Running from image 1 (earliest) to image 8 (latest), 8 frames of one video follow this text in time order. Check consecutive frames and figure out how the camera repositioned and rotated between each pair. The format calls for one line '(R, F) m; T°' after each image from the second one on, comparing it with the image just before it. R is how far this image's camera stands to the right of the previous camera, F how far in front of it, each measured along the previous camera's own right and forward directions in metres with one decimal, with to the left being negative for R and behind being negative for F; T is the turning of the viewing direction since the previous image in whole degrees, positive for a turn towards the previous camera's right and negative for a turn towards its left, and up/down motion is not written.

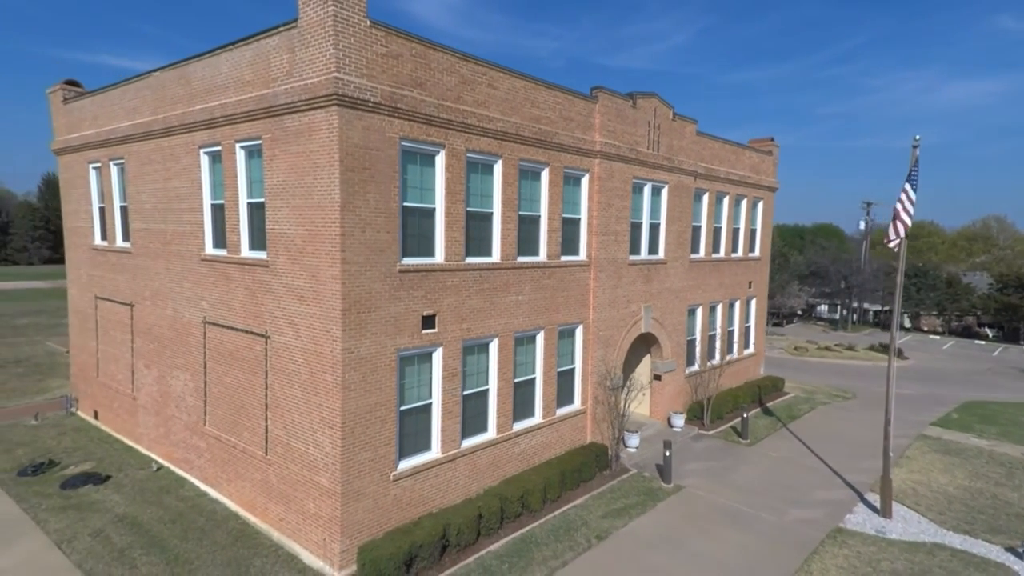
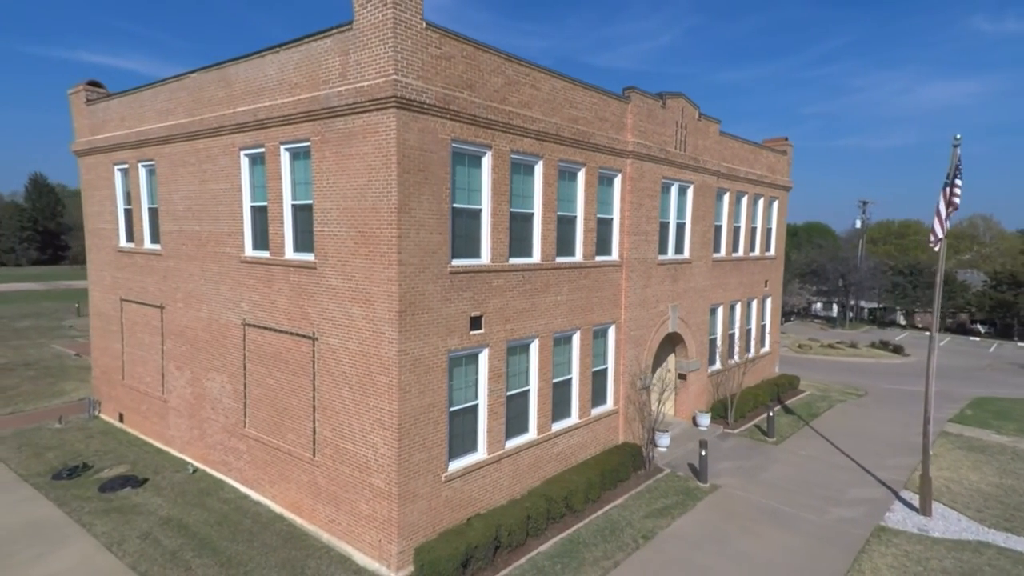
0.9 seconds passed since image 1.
(-0.9, 0.0) m; 0°
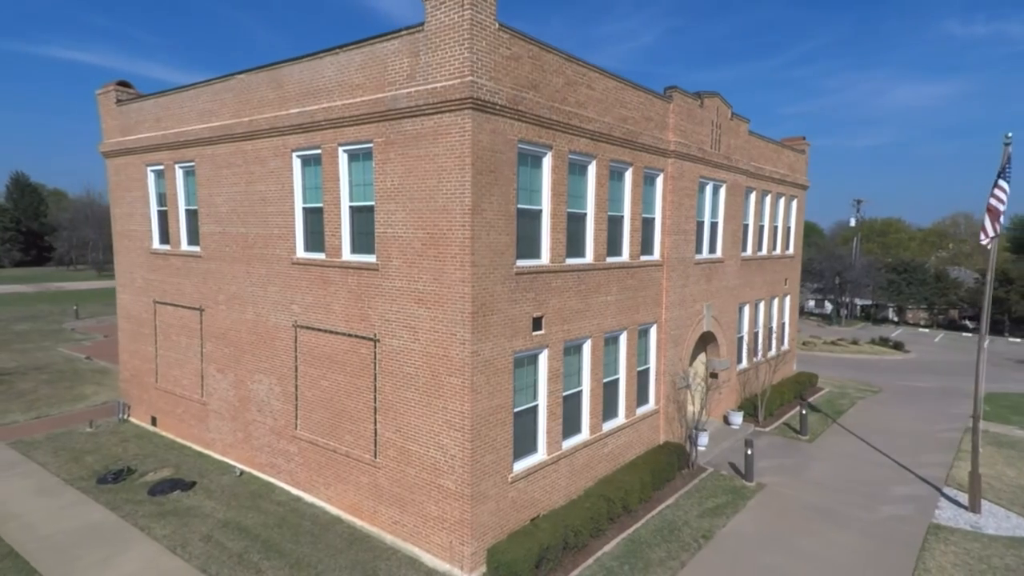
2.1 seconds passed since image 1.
(-1.1, 0.0) m; 0°
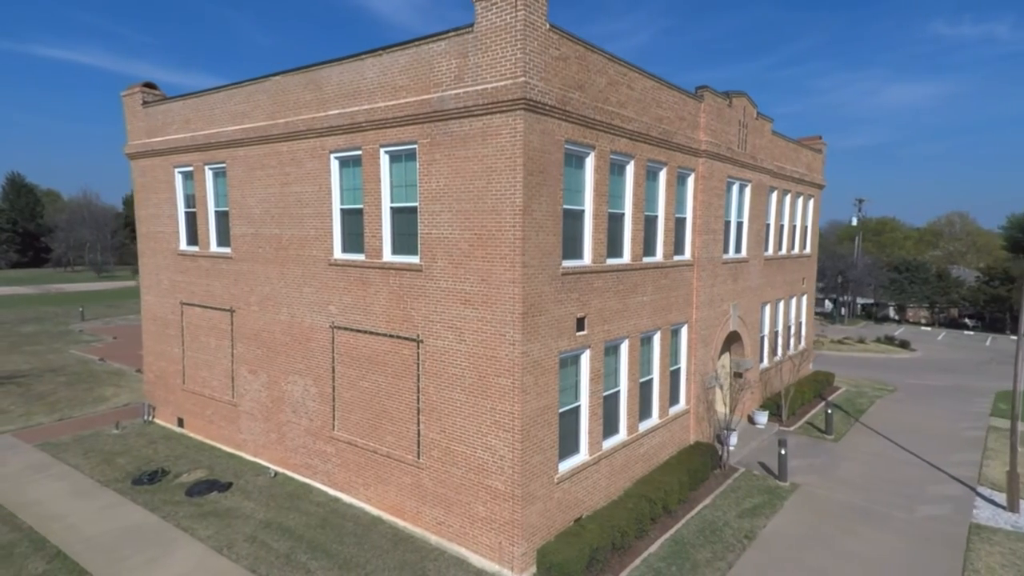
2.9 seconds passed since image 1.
(-0.7, 0.0) m; 0°
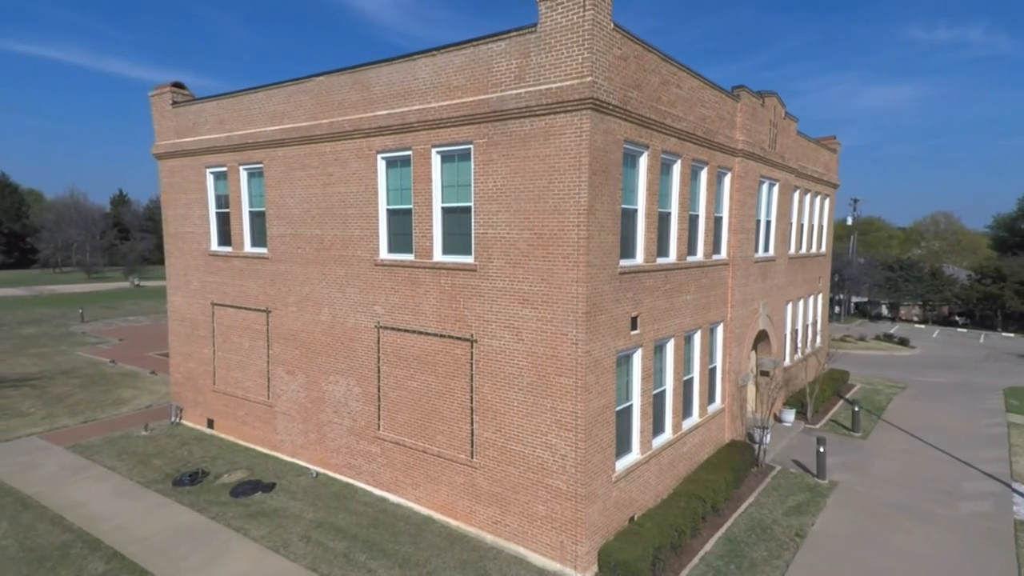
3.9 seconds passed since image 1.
(-1.0, 0.0) m; 0°
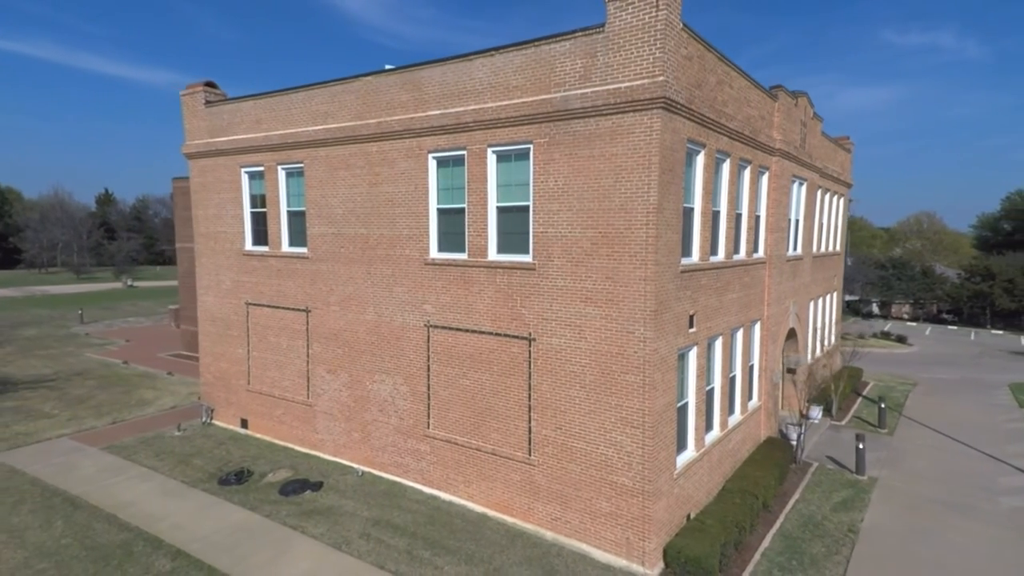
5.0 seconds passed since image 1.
(-1.1, -0.1) m; 0°
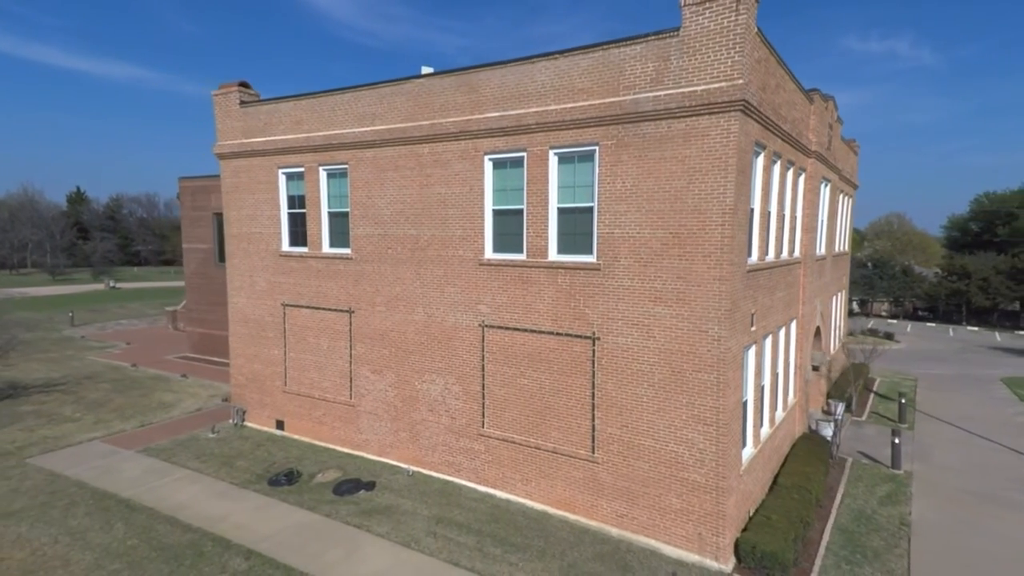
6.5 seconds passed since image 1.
(-1.3, -0.1) m; +1°
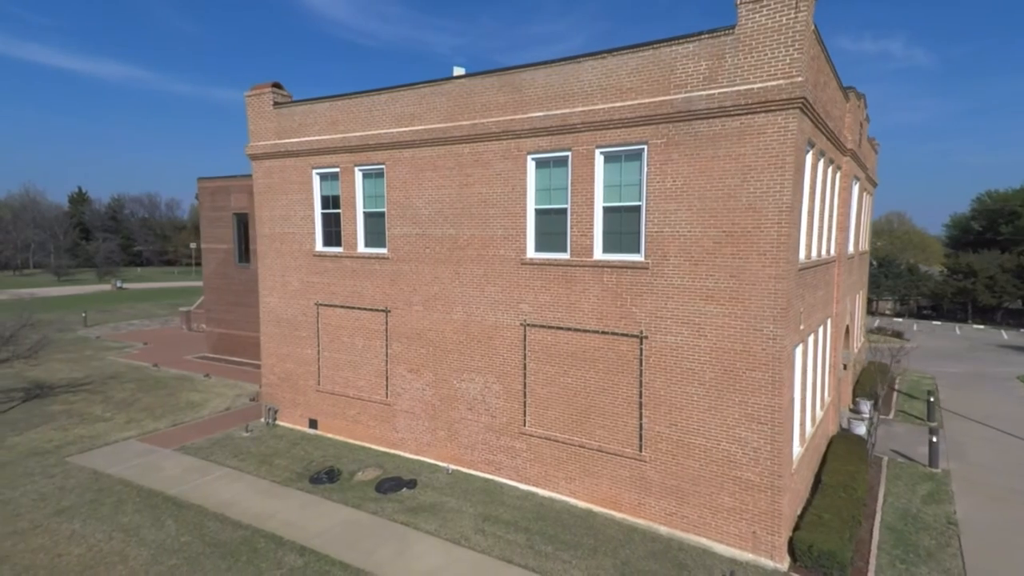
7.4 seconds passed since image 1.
(-0.8, 0.0) m; -1°
